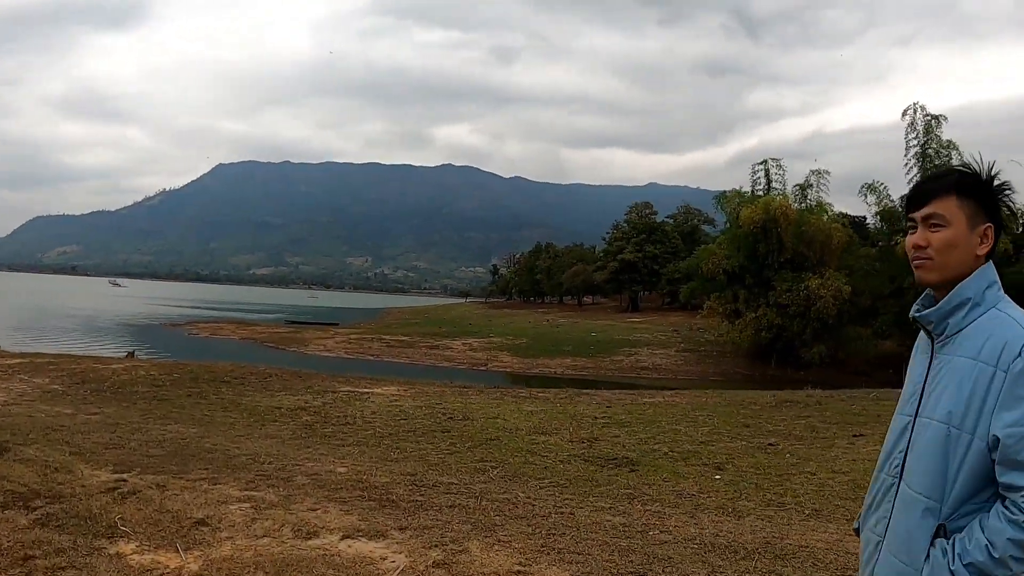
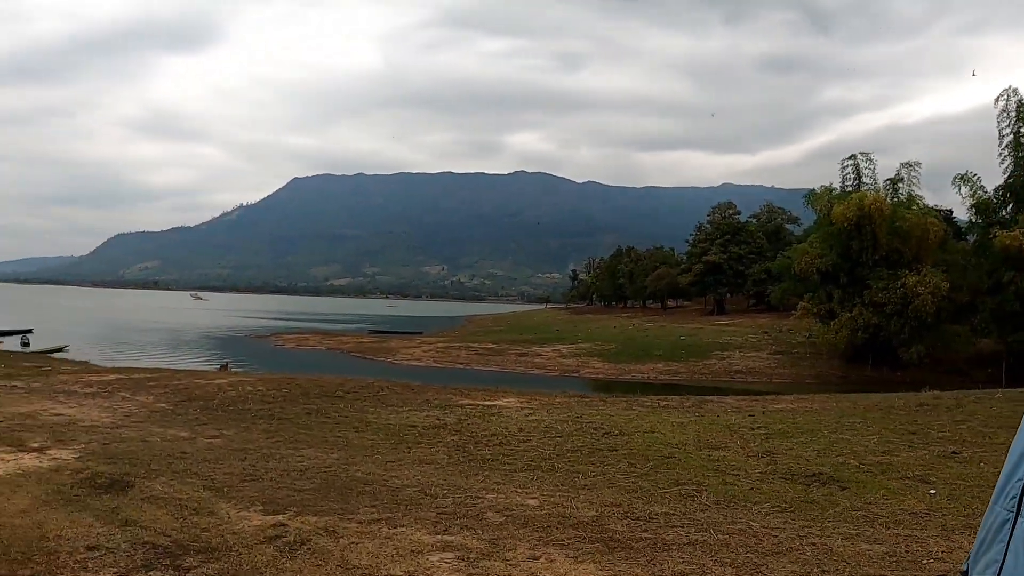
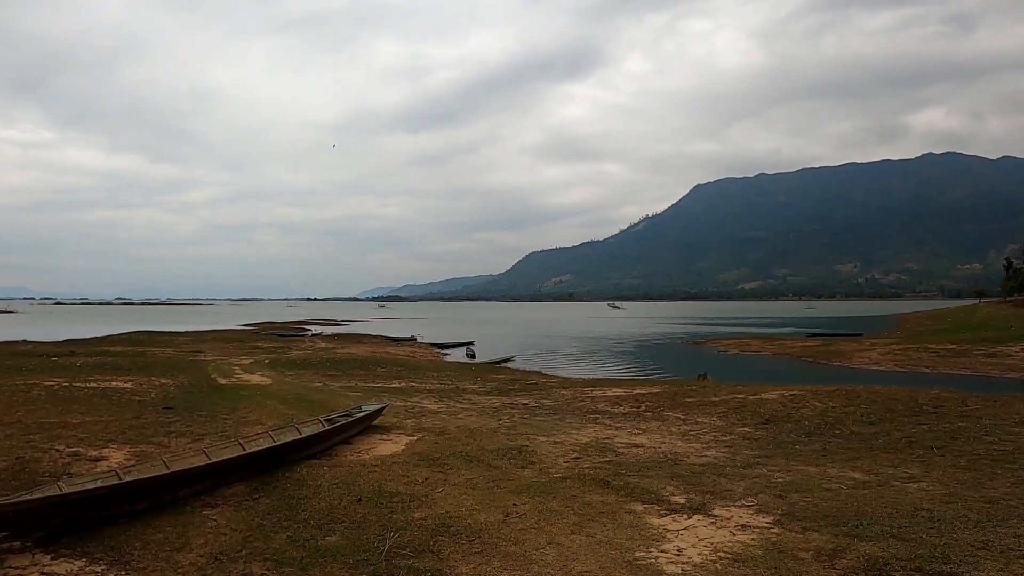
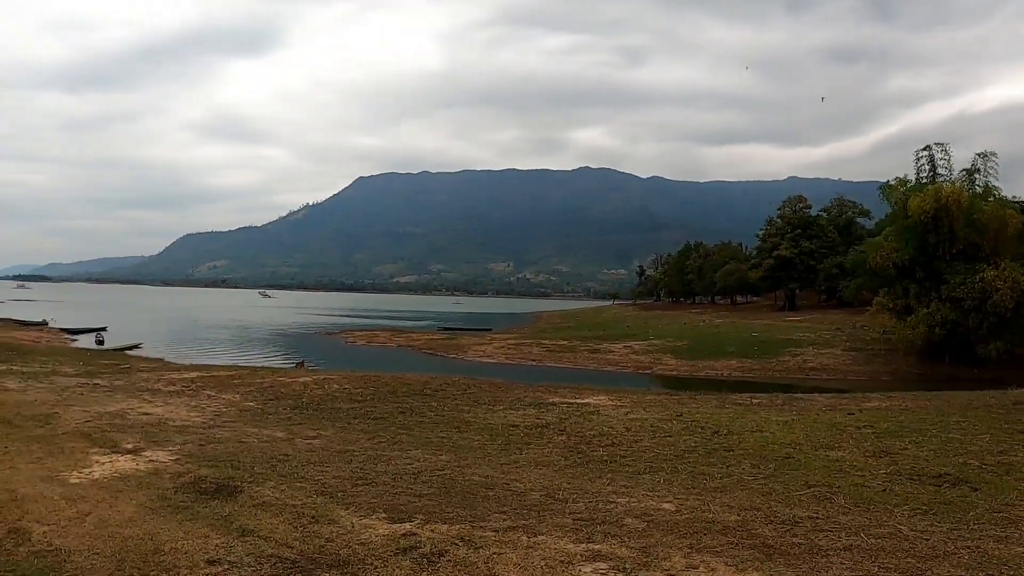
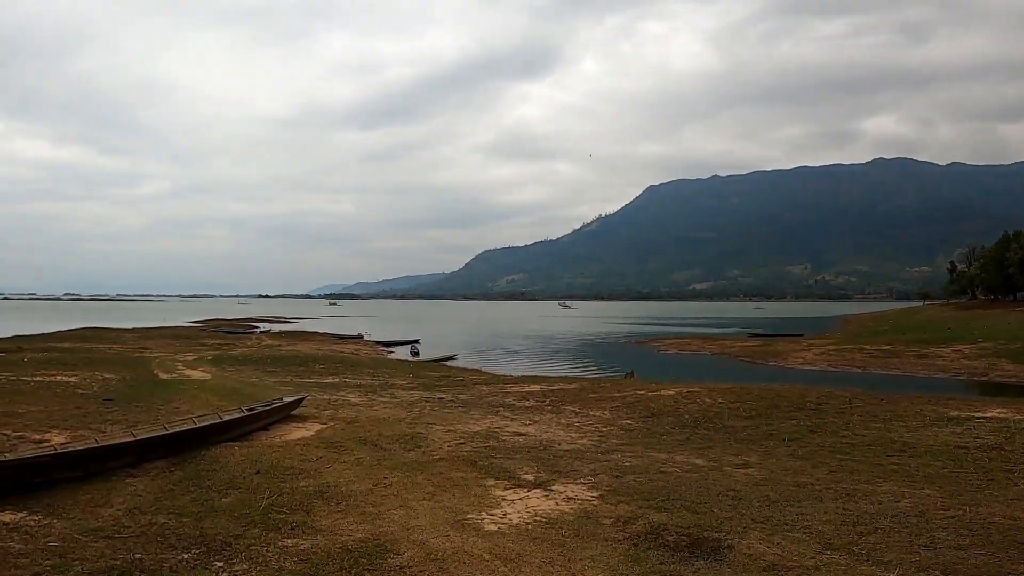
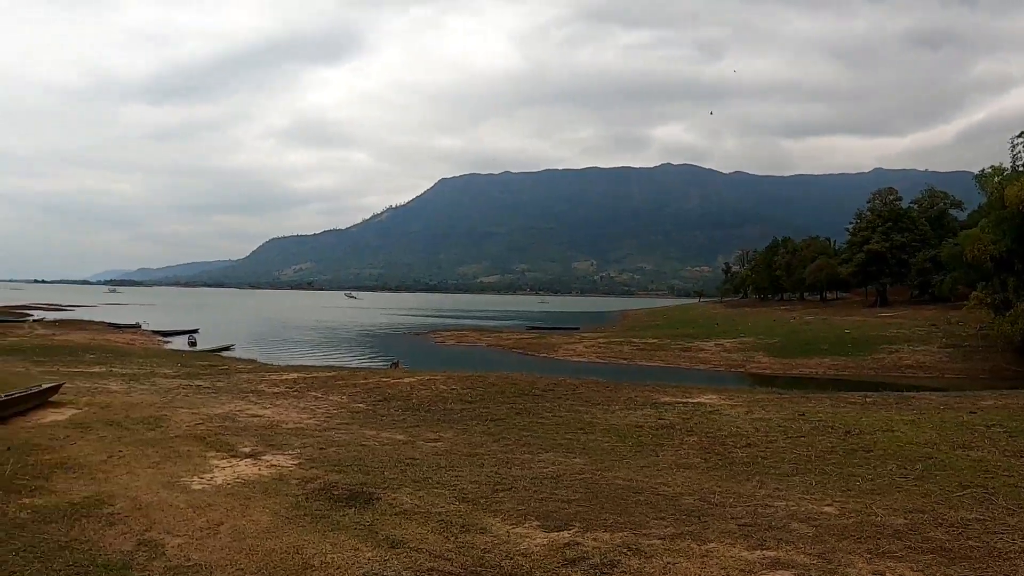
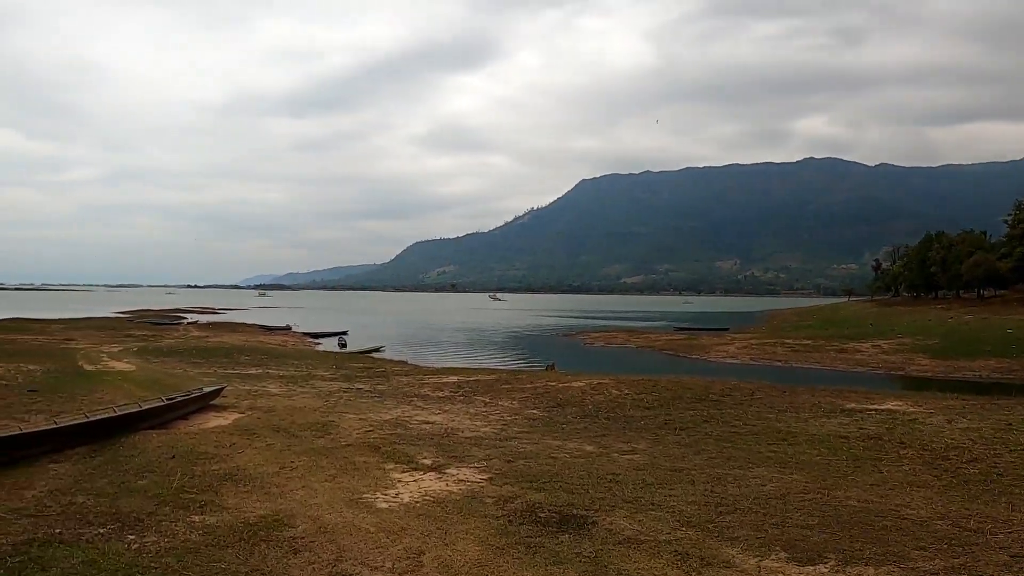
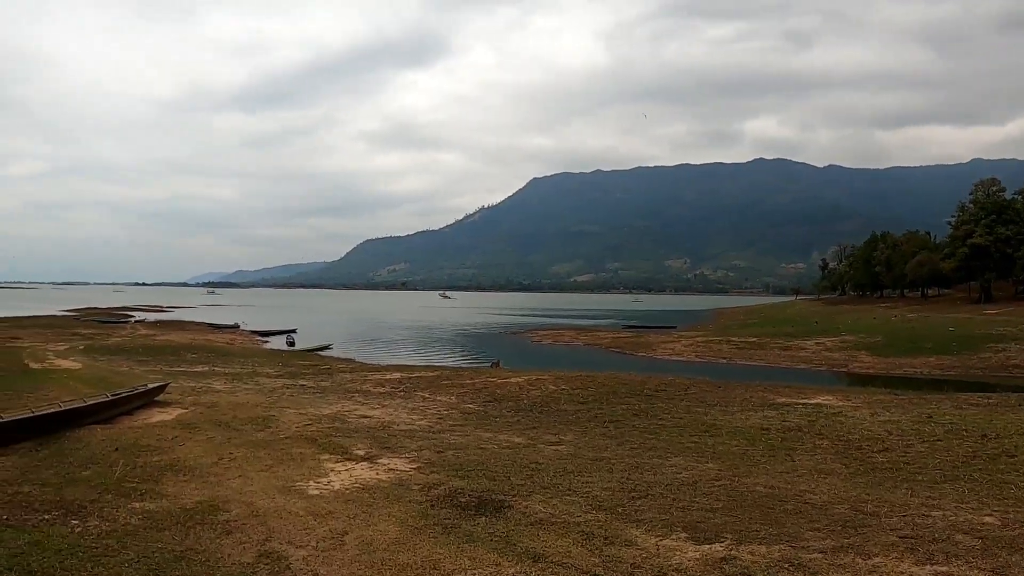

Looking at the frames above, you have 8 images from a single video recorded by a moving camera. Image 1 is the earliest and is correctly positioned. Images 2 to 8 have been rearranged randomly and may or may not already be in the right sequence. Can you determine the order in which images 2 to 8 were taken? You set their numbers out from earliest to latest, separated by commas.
2, 4, 6, 8, 7, 5, 3
